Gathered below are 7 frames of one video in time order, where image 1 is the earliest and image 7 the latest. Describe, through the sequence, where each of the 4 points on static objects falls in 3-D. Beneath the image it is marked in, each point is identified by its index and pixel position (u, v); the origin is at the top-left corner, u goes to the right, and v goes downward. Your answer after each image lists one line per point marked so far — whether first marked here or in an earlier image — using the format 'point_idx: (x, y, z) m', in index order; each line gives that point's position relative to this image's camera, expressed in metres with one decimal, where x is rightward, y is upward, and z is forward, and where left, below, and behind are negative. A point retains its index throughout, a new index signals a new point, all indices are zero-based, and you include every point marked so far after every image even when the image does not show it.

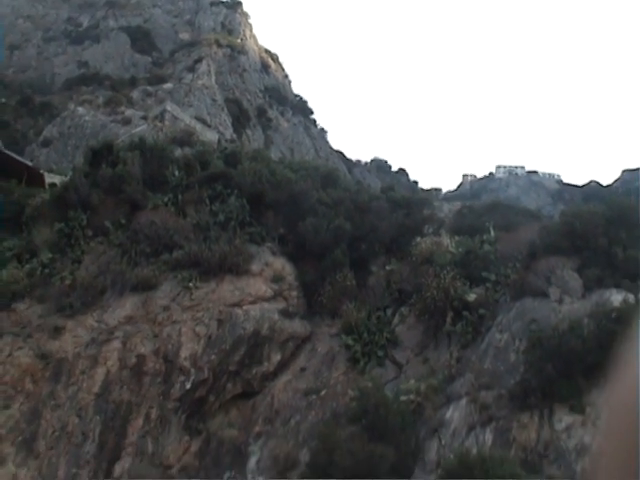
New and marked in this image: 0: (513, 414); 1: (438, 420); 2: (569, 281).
0: (+4.2, -3.8, +17.9) m
1: (+2.7, -4.1, +18.7) m
2: (+5.9, -1.0, +20.4) m
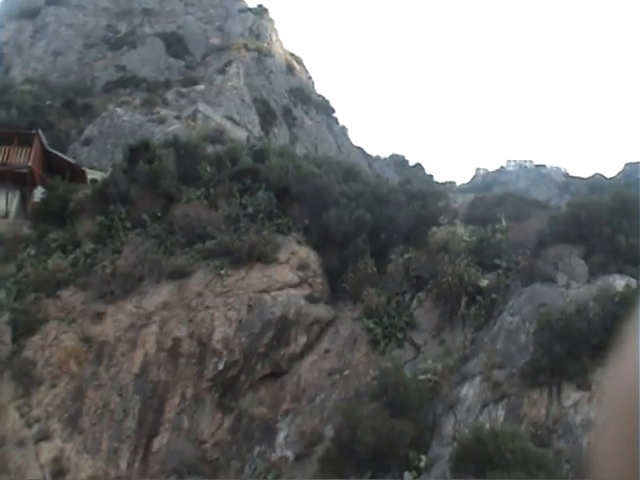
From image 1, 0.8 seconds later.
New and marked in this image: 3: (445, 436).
0: (+4.8, -3.5, +19.3) m
1: (+3.3, -3.8, +20.1) m
2: (+6.5, -0.7, +21.7) m
3: (+2.9, -4.6, +19.1) m
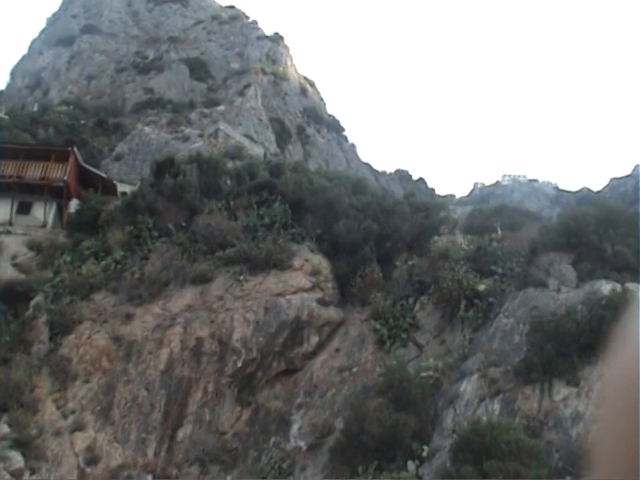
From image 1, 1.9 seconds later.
0: (+5.0, -3.7, +21.1) m
1: (+3.5, -4.0, +22.0) m
2: (+6.8, -0.9, +23.5) m
3: (+3.2, -4.8, +21.0) m
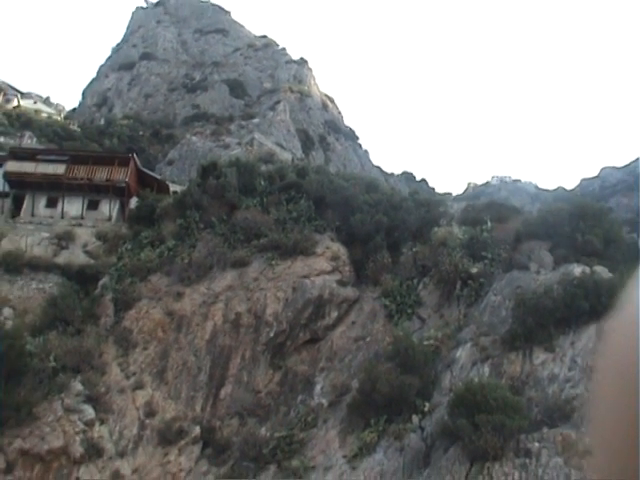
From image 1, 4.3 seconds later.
0: (+5.6, -3.4, +25.4) m
1: (+4.1, -3.7, +26.4) m
2: (+7.5, -0.6, +27.8) m
3: (+3.7, -4.5, +25.4) m
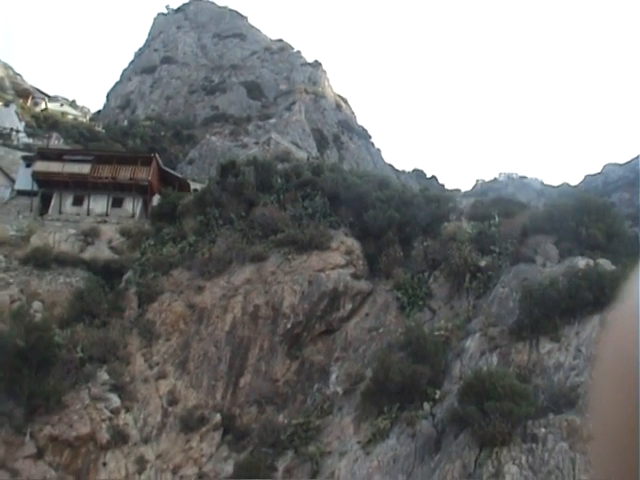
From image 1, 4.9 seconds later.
0: (+6.1, -3.3, +26.6) m
1: (+4.6, -3.5, +27.6) m
2: (+8.0, -0.4, +28.9) m
3: (+4.2, -4.3, +26.6) m
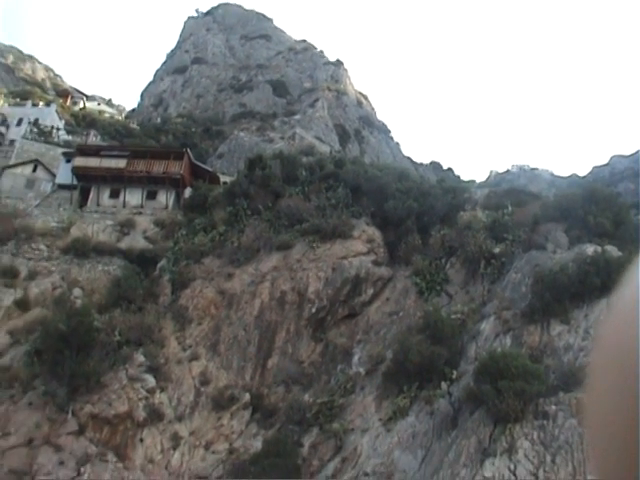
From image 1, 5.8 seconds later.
0: (+6.8, -2.9, +28.2) m
1: (+5.4, -3.1, +29.2) m
2: (+8.8, +0.1, +30.4) m
3: (+5.0, -3.9, +28.3) m
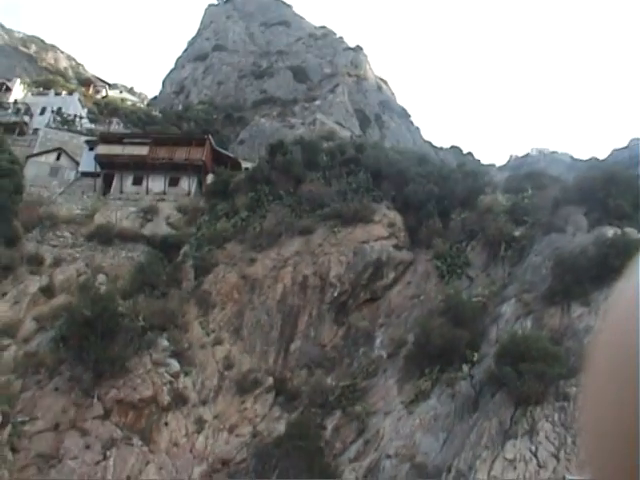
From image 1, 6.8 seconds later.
0: (+7.6, -2.3, +28.4) m
1: (+6.2, -2.5, +29.4) m
2: (+9.6, +0.7, +30.5) m
3: (+5.8, -3.3, +28.5) m
